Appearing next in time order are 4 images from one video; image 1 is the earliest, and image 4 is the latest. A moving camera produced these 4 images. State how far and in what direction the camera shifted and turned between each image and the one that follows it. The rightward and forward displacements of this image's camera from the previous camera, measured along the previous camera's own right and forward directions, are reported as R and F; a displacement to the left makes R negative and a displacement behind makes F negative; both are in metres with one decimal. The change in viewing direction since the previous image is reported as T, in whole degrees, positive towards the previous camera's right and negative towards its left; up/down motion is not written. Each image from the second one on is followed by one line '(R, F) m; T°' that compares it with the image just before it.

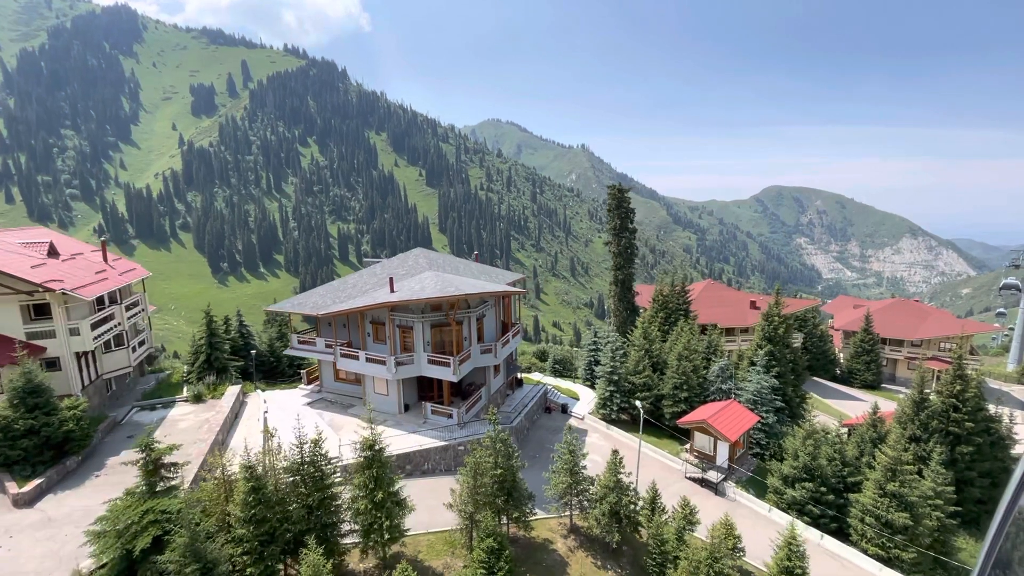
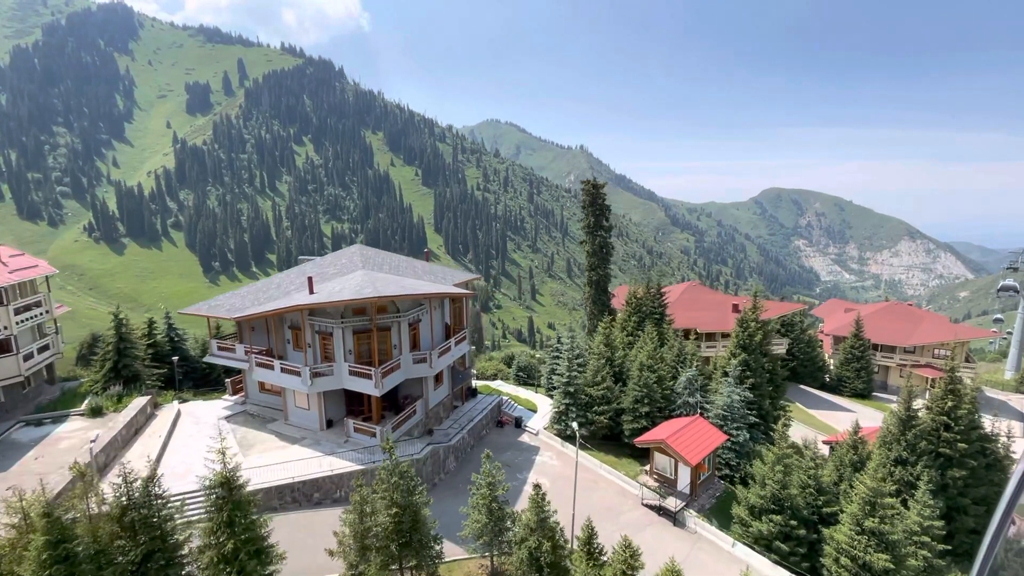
(+3.6, +3.5) m; 0°
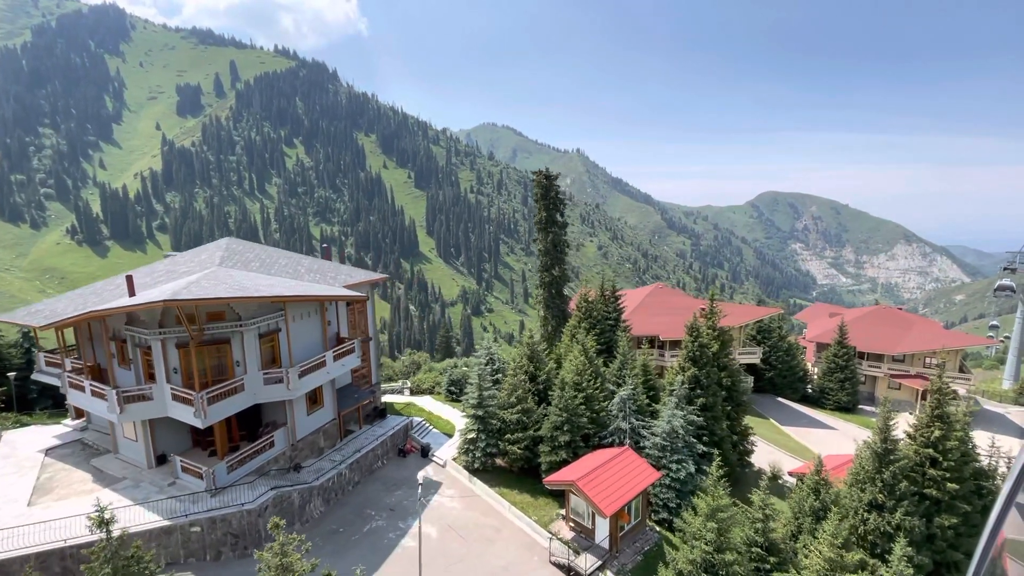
(+5.5, +5.6) m; 0°
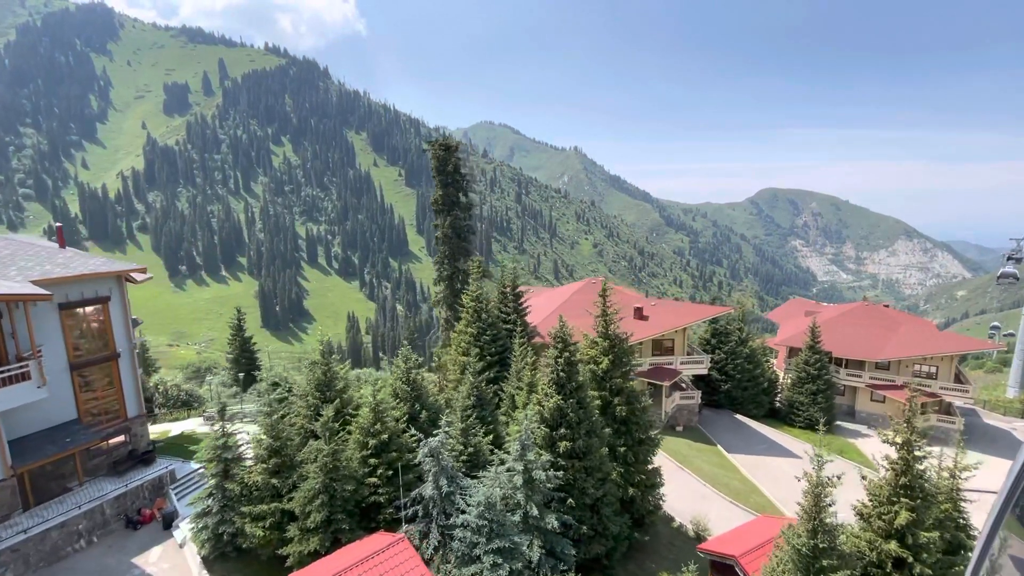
(+9.1, +9.1) m; 0°
